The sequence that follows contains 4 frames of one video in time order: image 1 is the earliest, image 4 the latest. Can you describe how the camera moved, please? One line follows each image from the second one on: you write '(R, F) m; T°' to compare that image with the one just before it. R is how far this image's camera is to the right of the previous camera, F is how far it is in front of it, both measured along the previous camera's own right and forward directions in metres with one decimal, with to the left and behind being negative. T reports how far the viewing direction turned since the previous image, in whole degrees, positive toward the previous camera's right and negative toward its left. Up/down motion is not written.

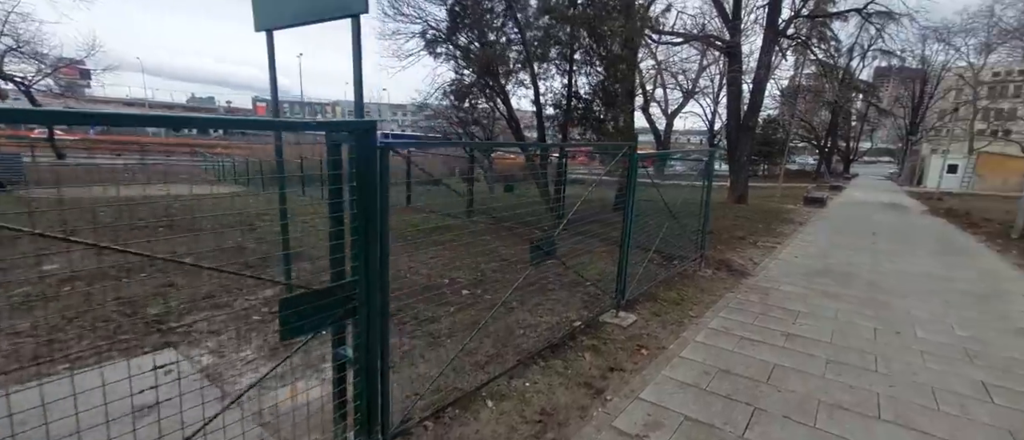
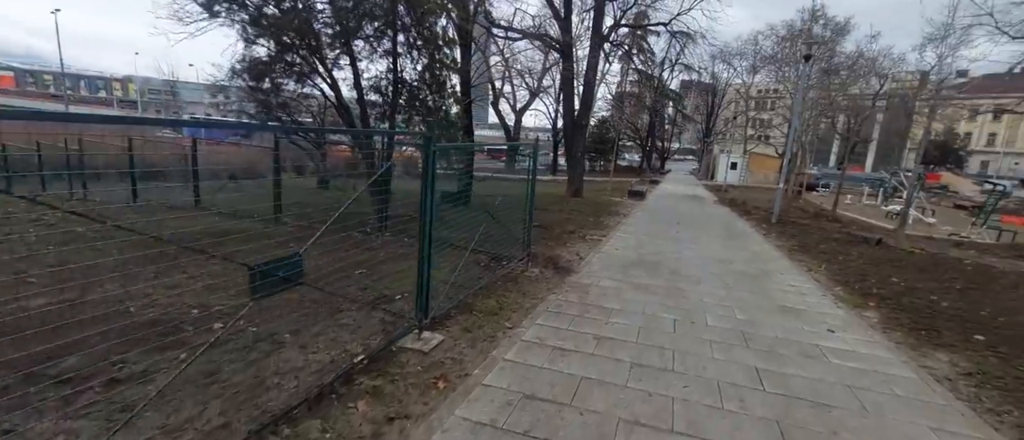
(+0.5, +0.5) m; +18°
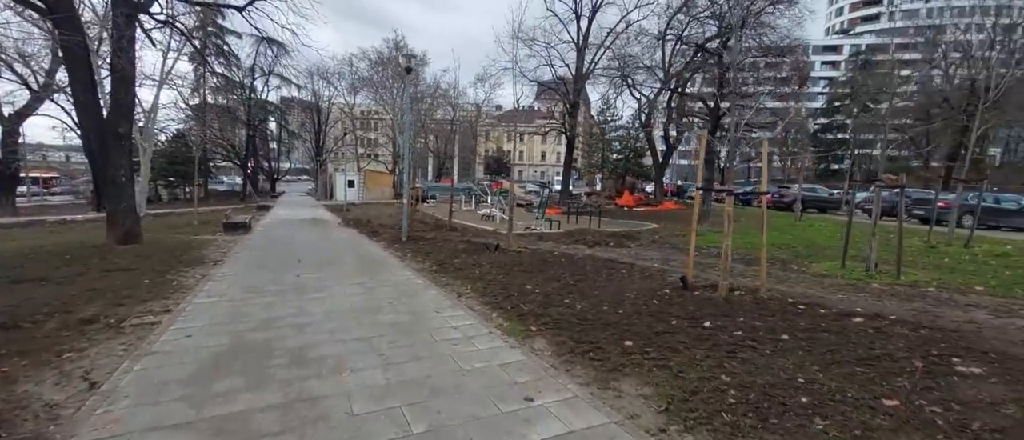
(+0.9, +2.0) m; +46°
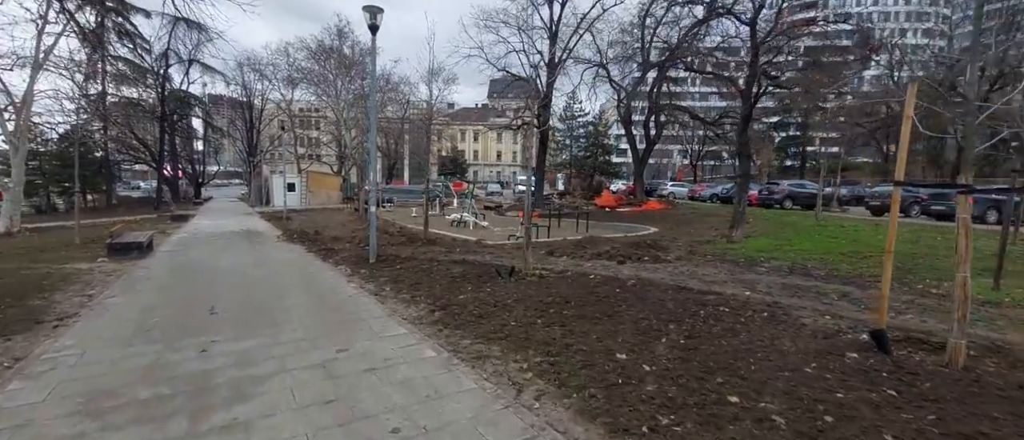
(-1.1, +2.8) m; +7°
